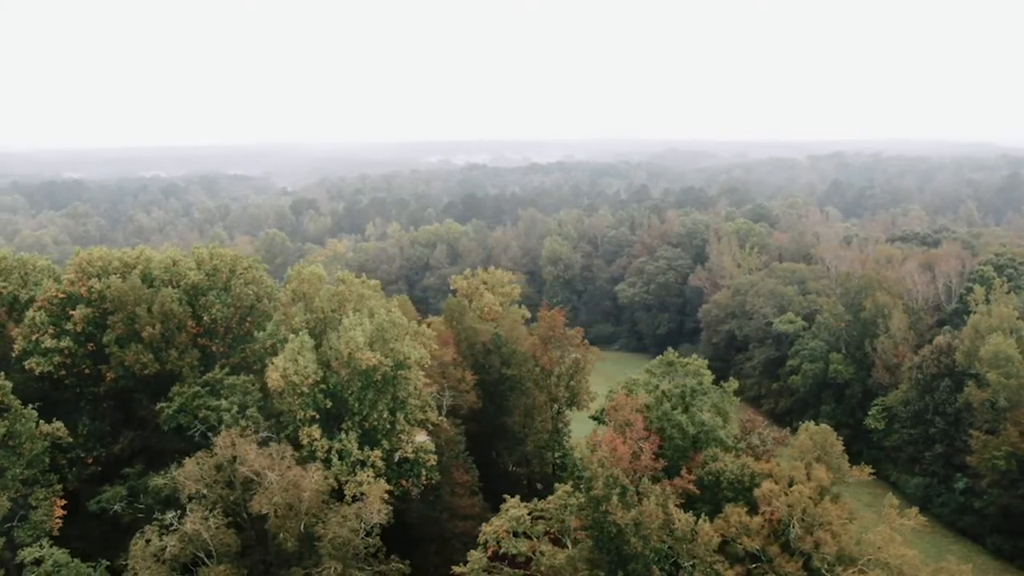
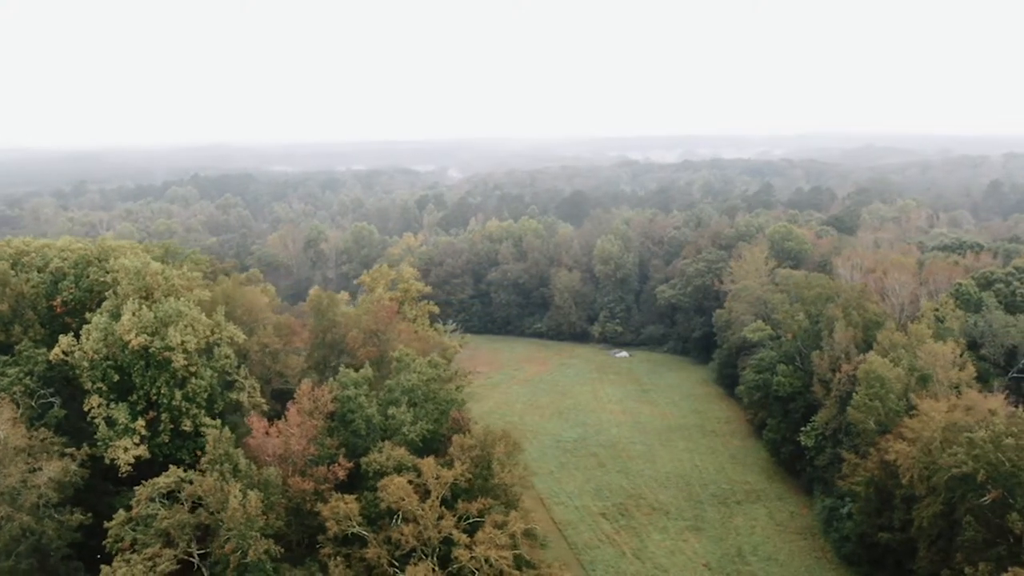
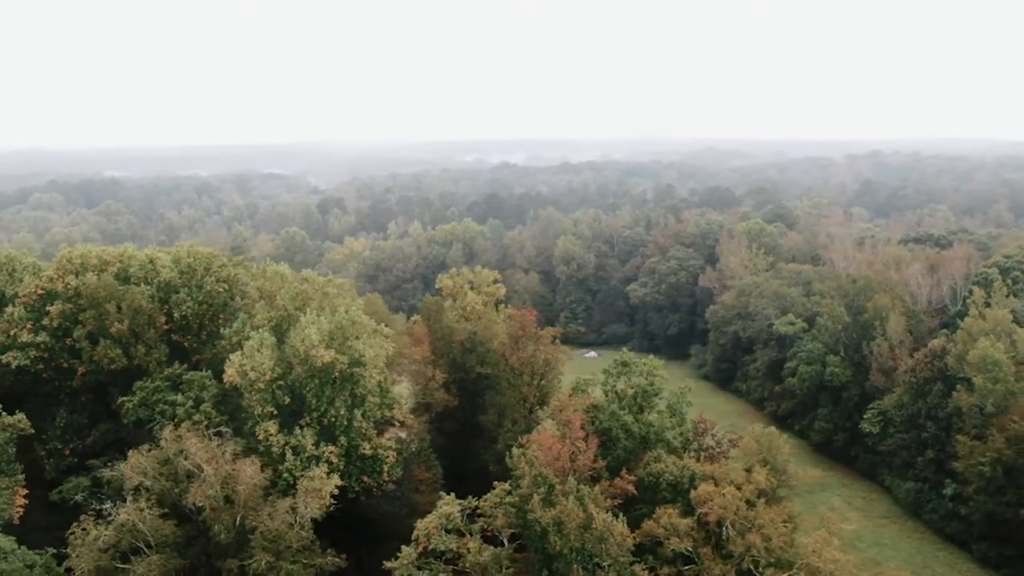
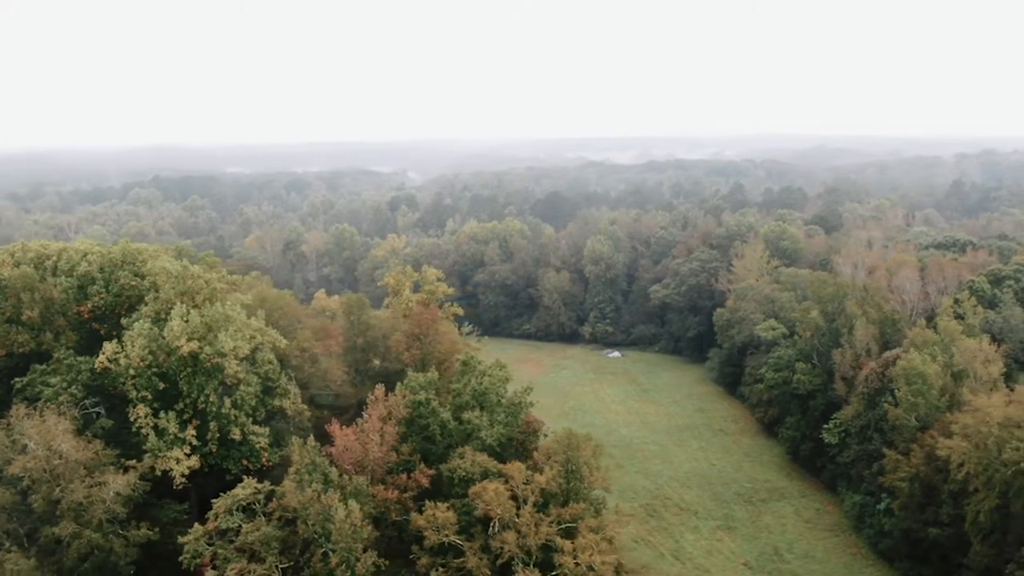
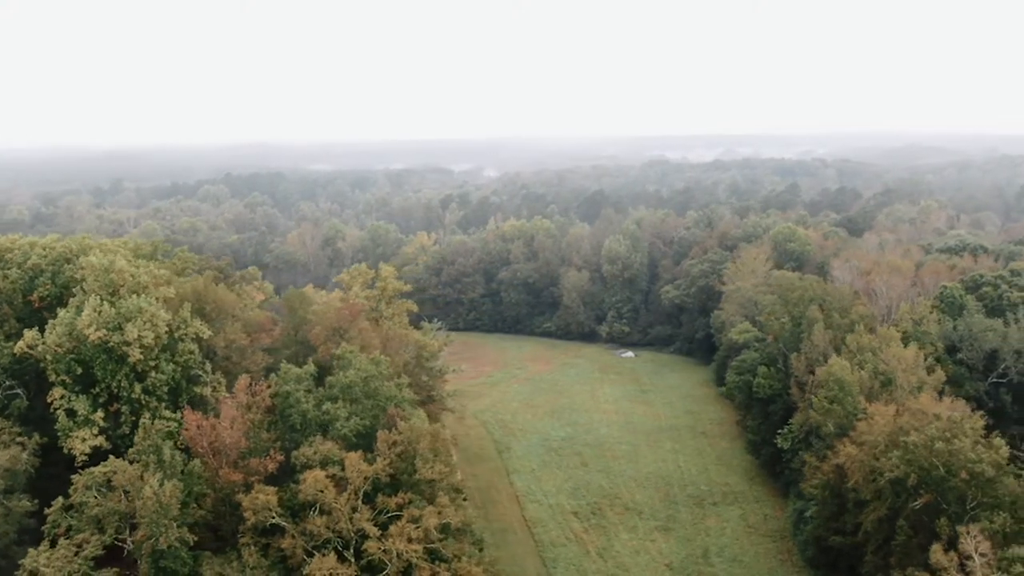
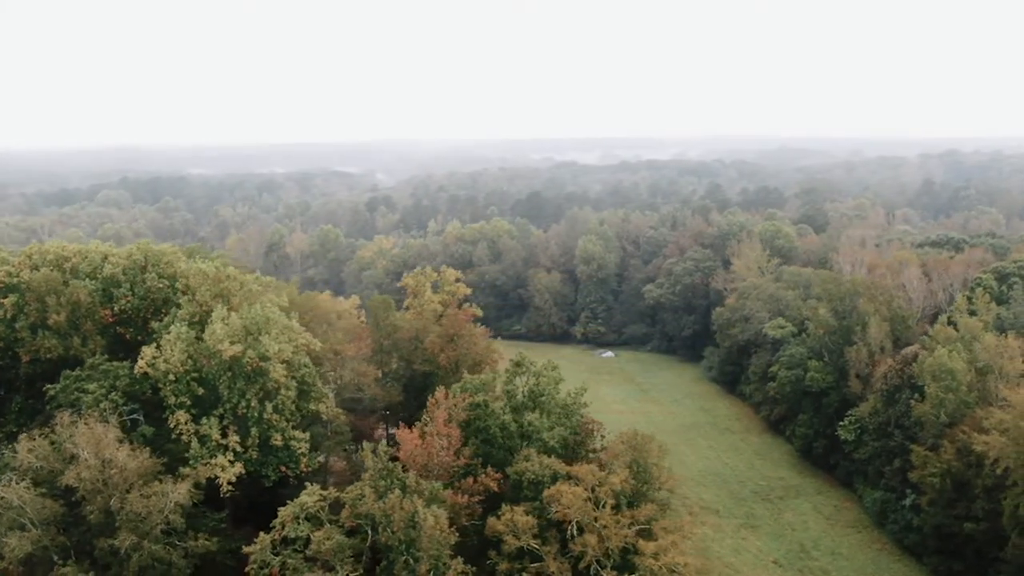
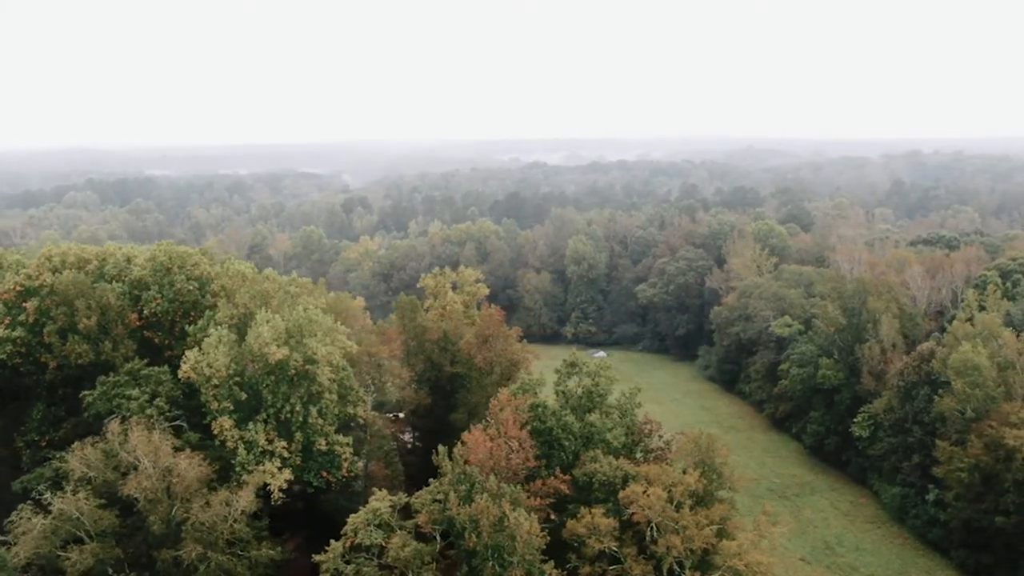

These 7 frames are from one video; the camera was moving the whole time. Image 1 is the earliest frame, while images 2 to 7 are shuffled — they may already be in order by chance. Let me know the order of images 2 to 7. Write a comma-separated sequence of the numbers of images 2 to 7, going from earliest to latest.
3, 7, 6, 4, 2, 5
